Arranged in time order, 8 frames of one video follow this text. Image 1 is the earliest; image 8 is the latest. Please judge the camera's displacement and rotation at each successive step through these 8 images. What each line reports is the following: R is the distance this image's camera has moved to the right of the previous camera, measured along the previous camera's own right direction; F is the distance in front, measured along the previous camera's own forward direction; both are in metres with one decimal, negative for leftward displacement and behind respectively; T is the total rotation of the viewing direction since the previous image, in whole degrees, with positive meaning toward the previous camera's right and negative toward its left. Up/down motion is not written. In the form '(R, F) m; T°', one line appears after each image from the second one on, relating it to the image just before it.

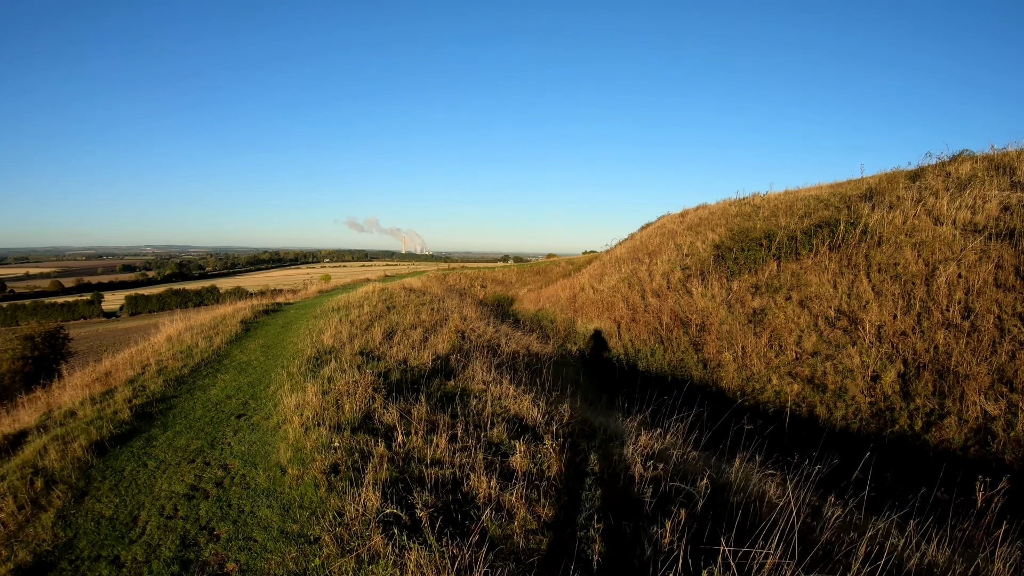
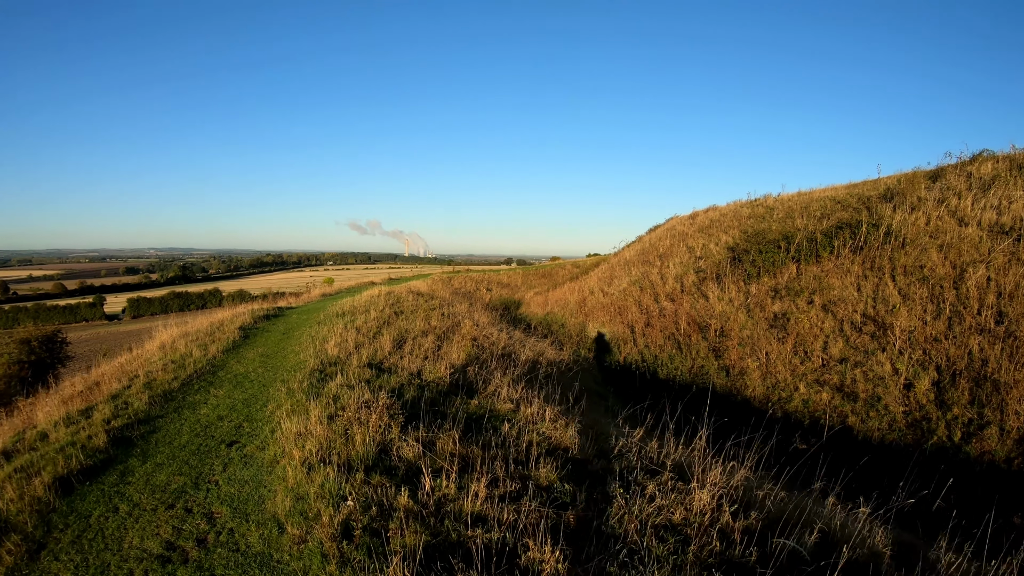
(-0.2, +0.4) m; 0°
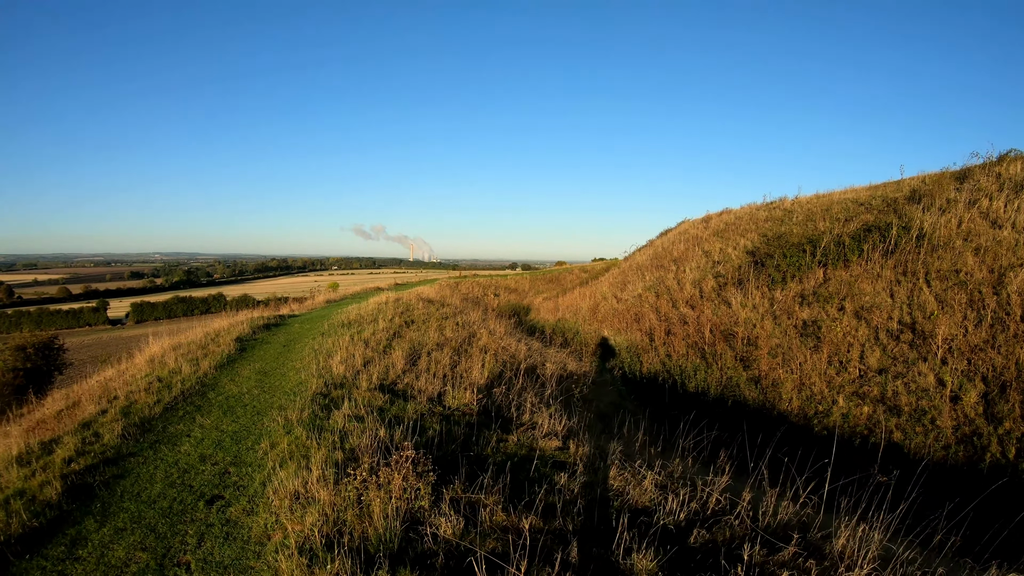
(-0.2, +0.5) m; 0°
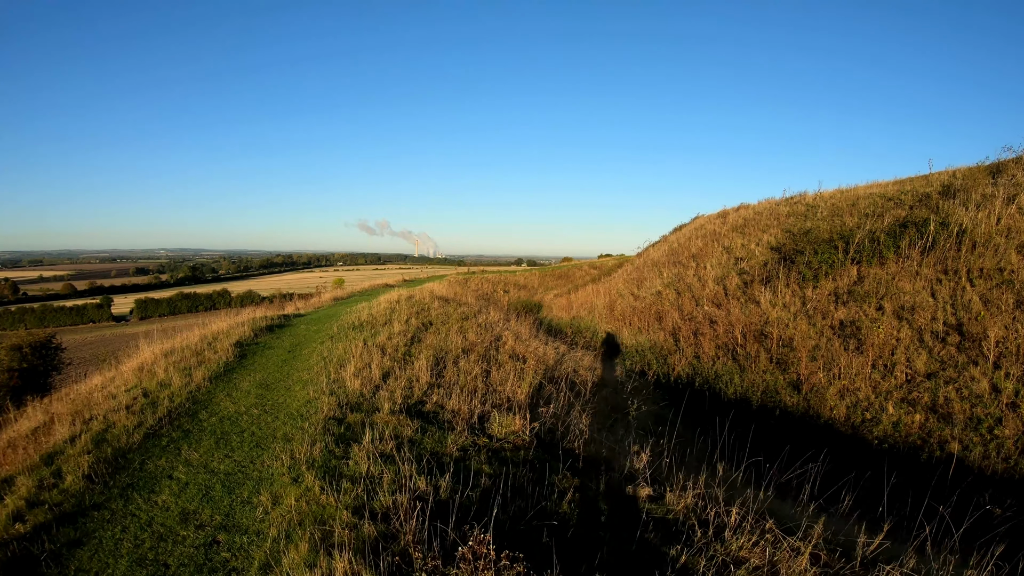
(-0.3, +0.5) m; -1°
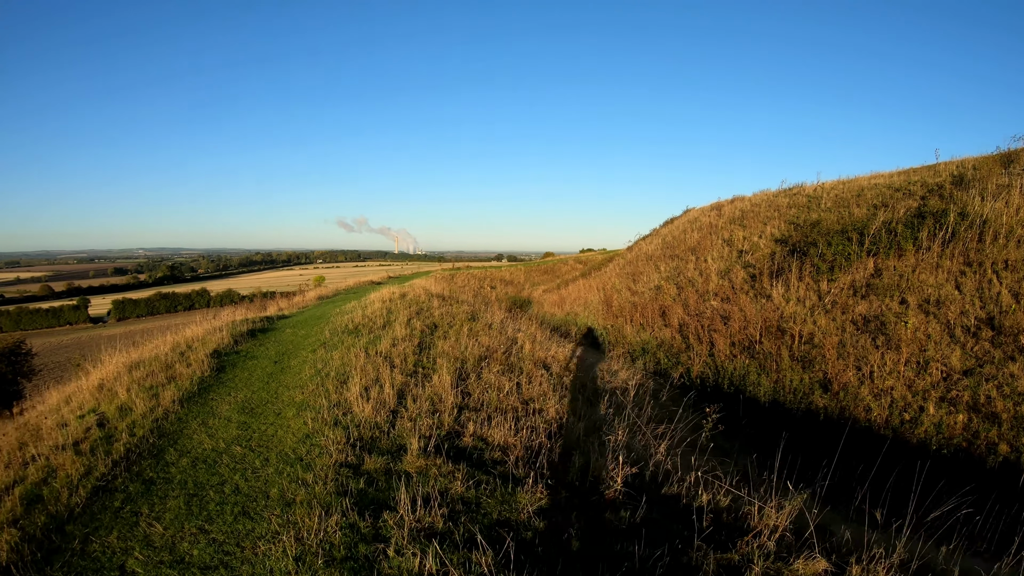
(-0.4, +0.6) m; +2°
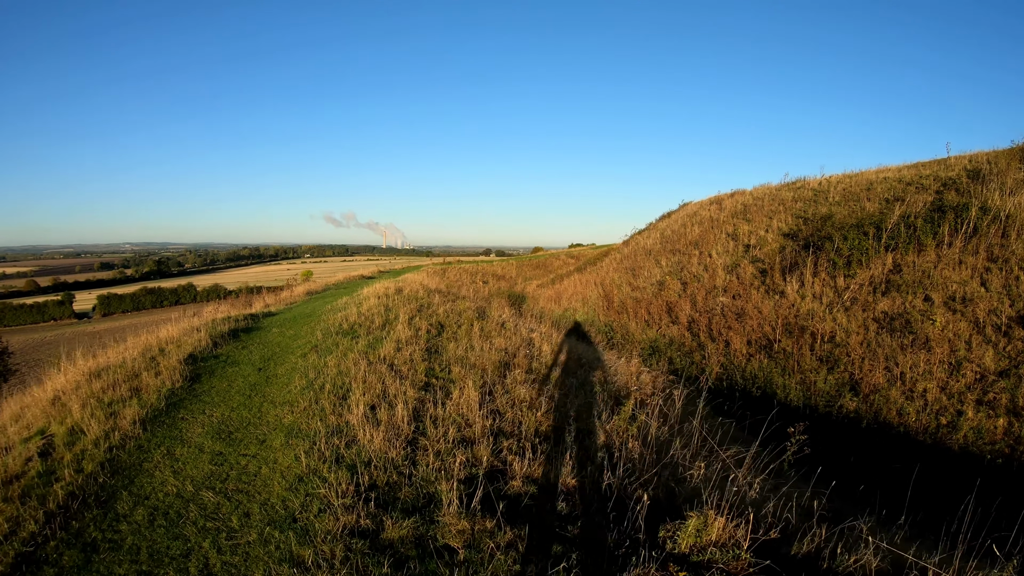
(-0.3, +0.5) m; +1°
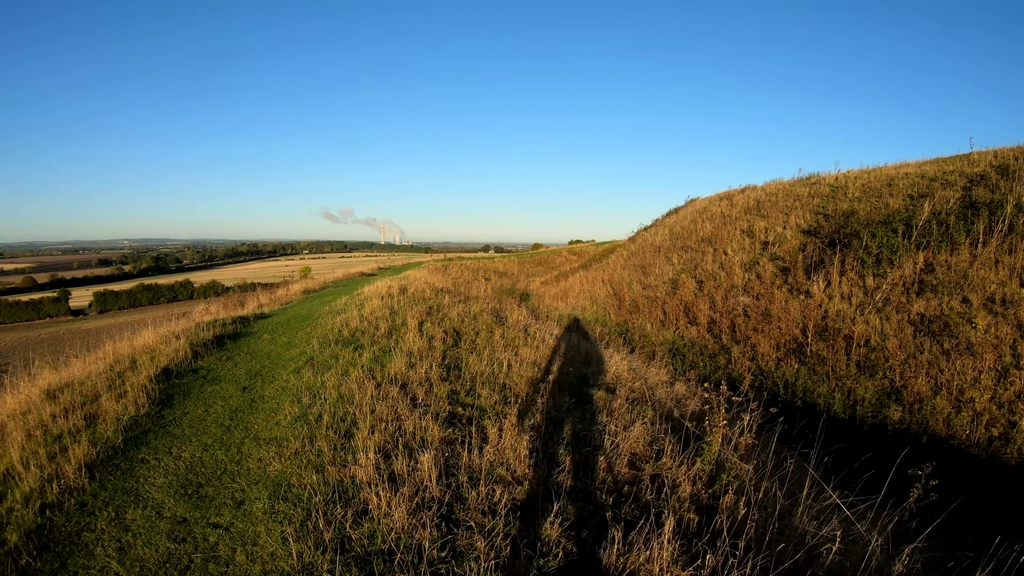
(-0.2, +0.5) m; 0°
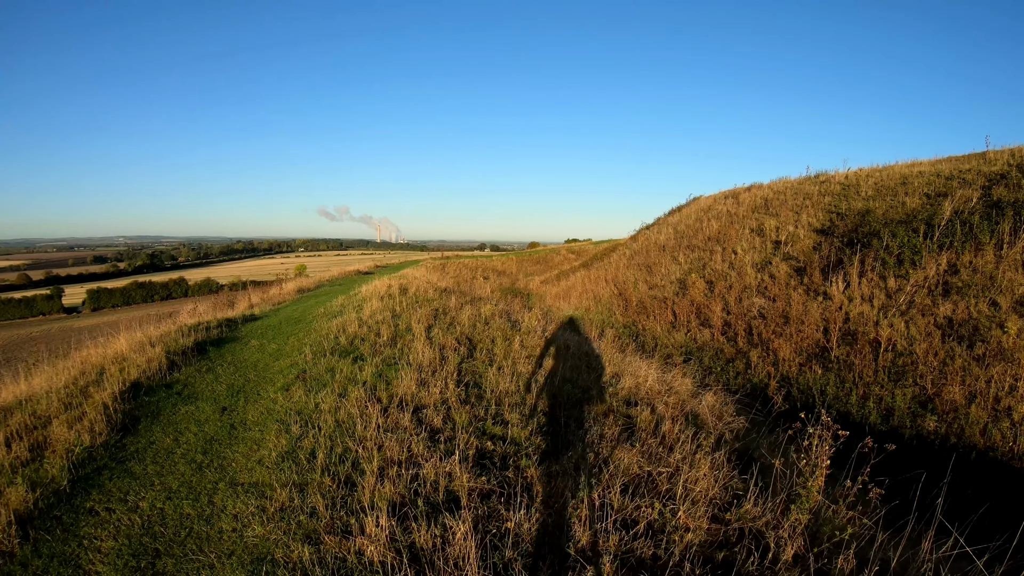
(-0.2, +0.4) m; 0°
